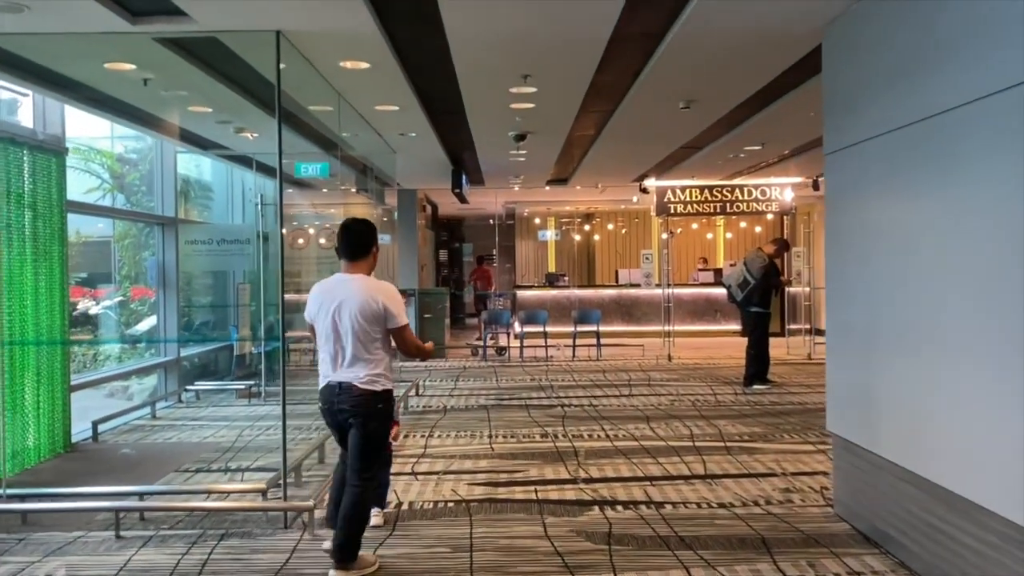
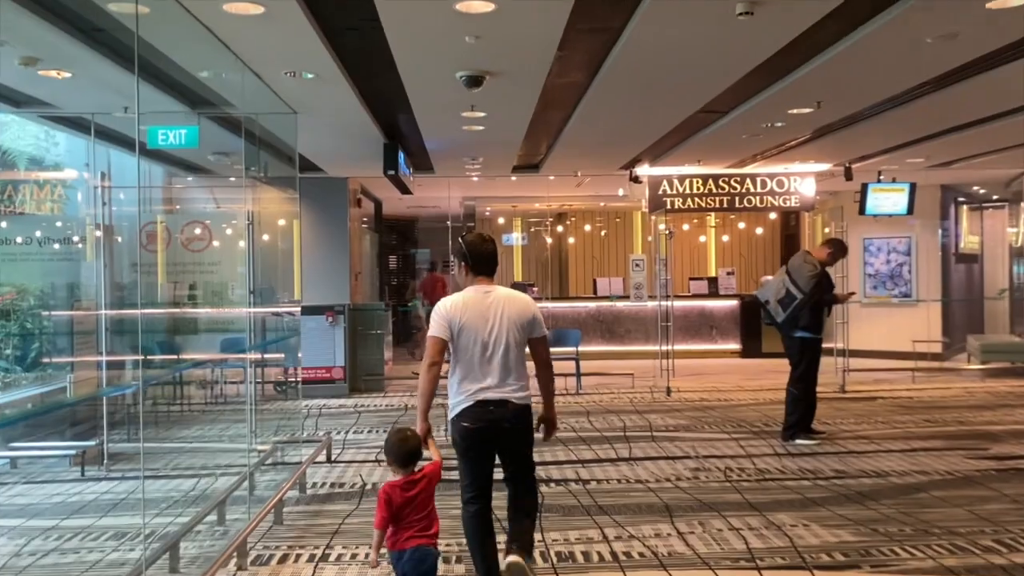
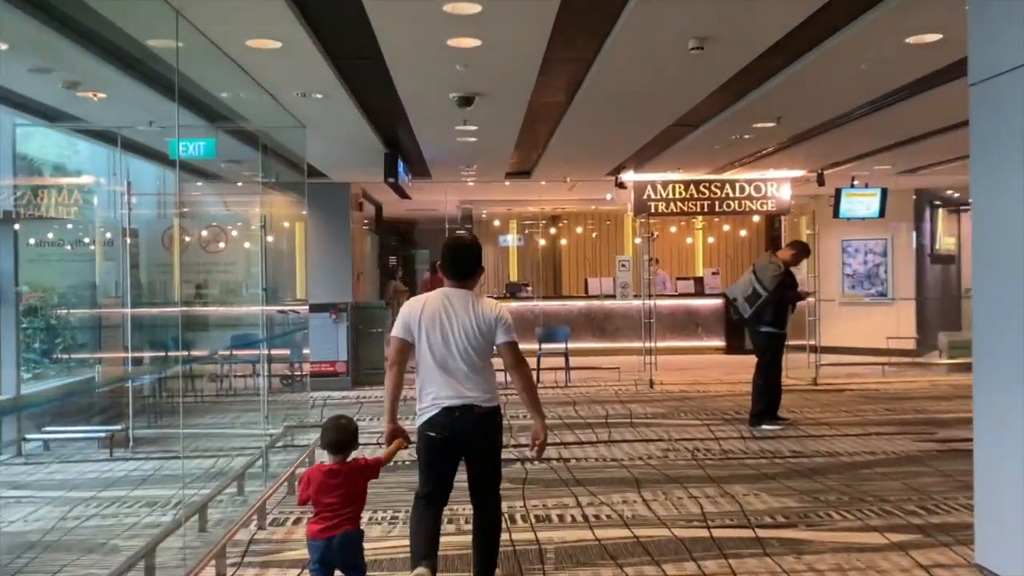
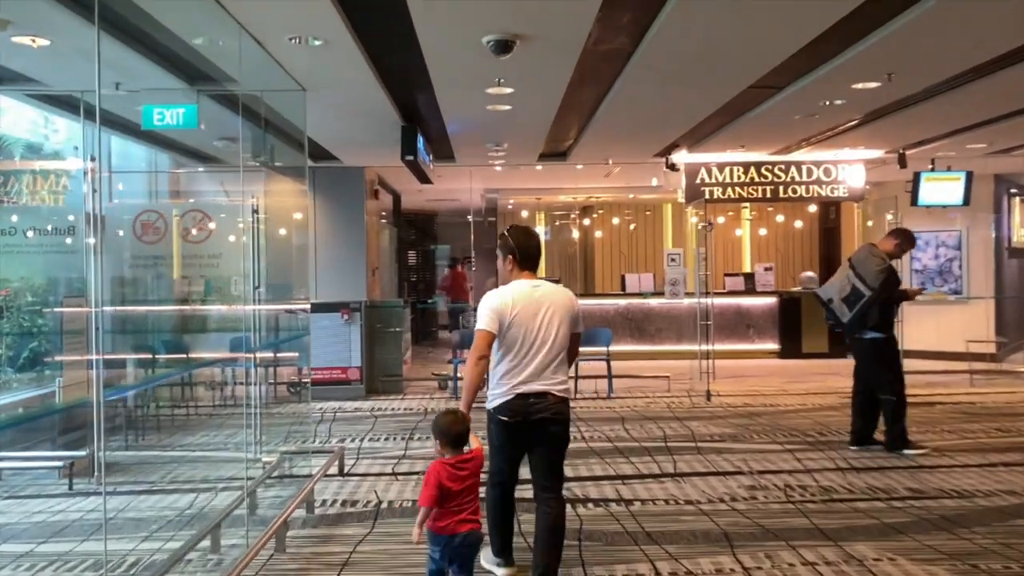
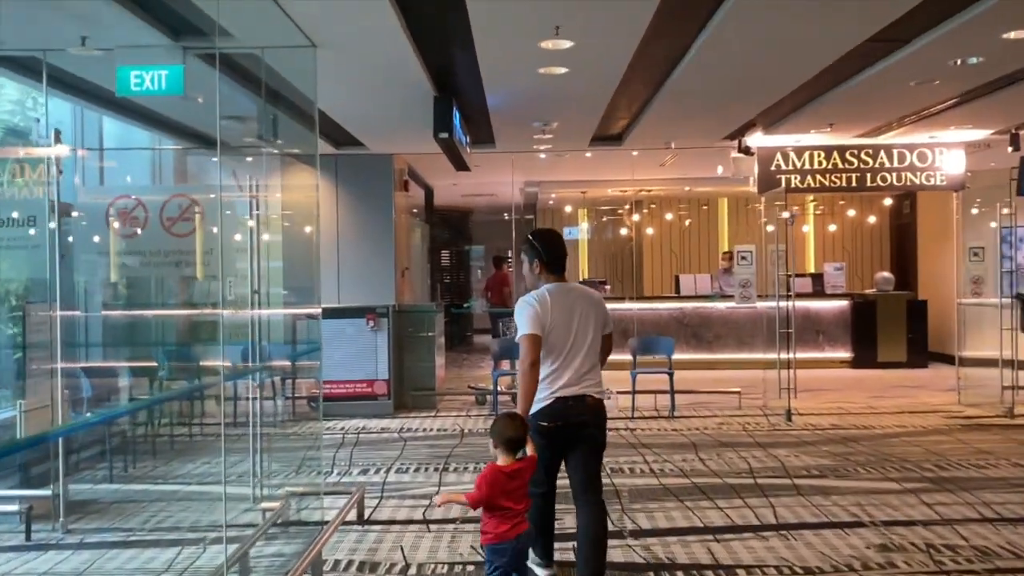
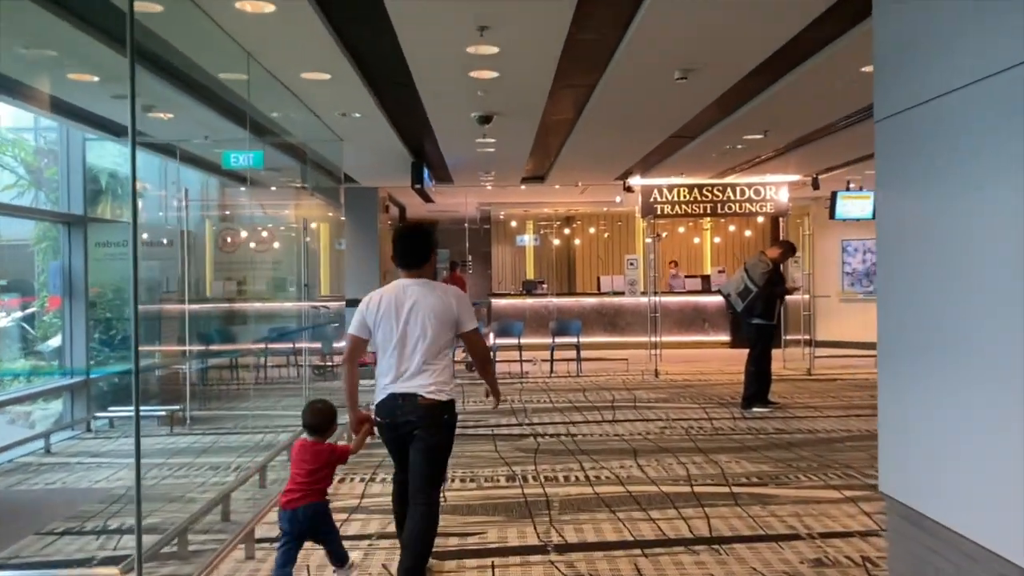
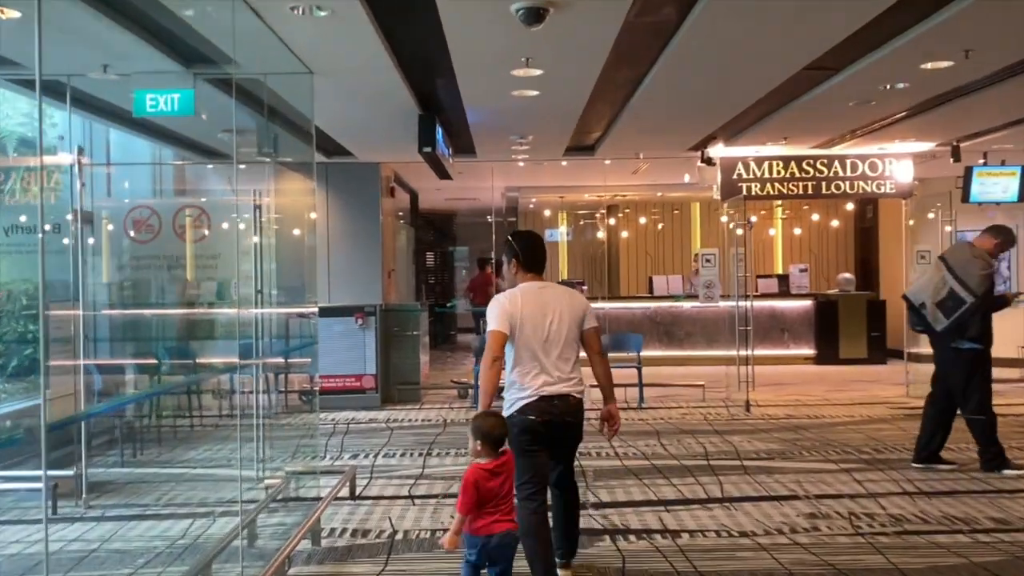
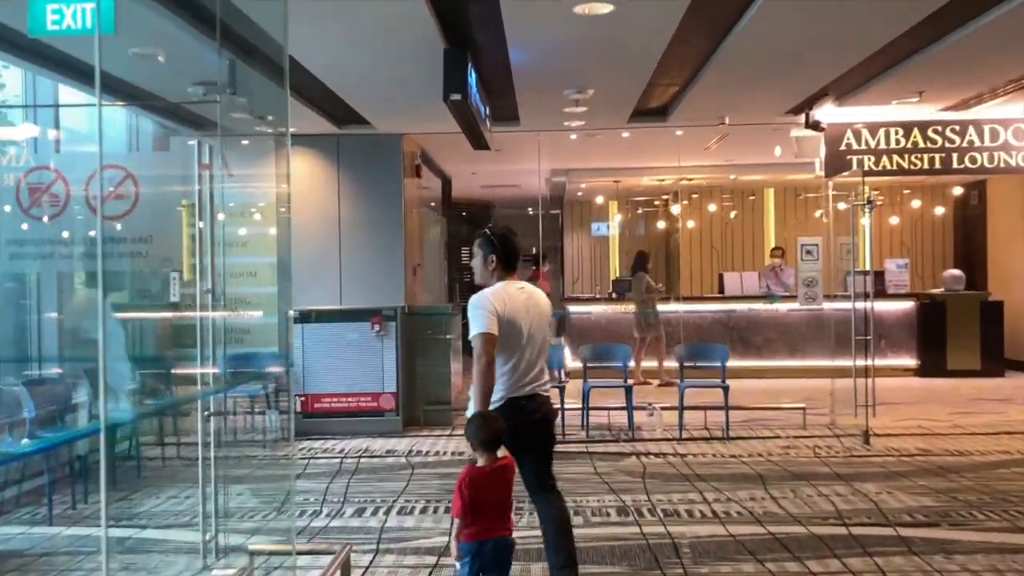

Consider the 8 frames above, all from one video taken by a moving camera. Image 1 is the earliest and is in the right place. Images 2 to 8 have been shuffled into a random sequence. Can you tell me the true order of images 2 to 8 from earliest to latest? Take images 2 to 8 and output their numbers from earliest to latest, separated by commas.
6, 3, 2, 4, 7, 5, 8
